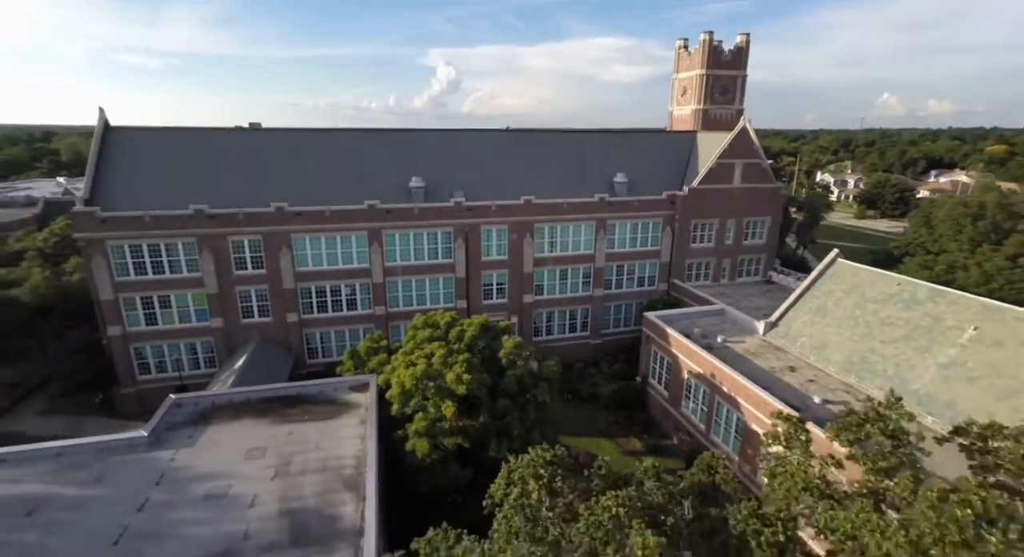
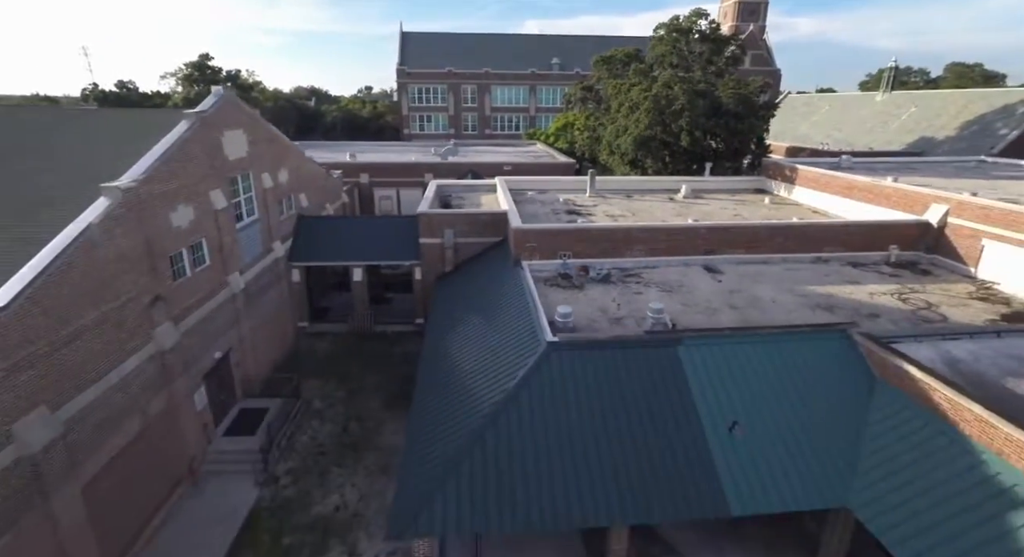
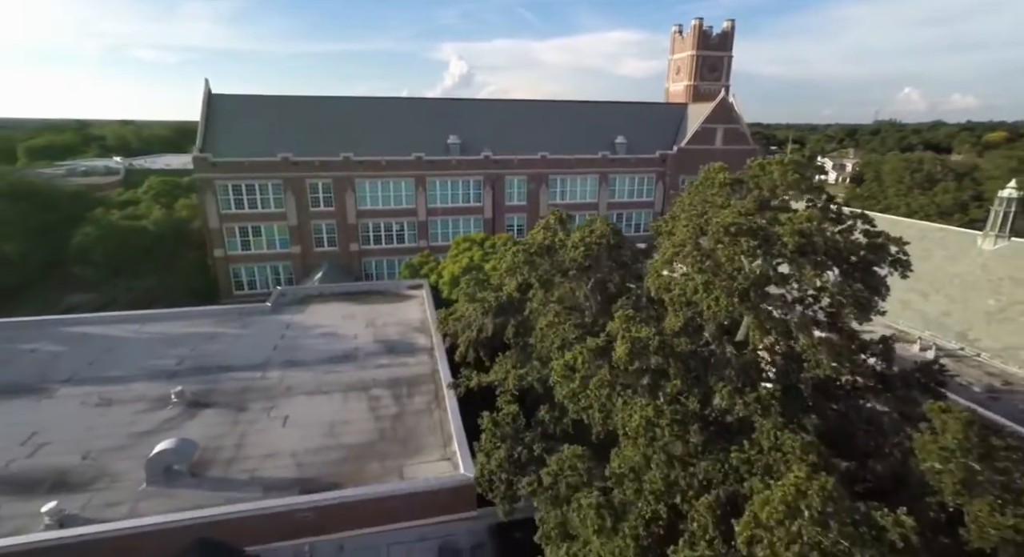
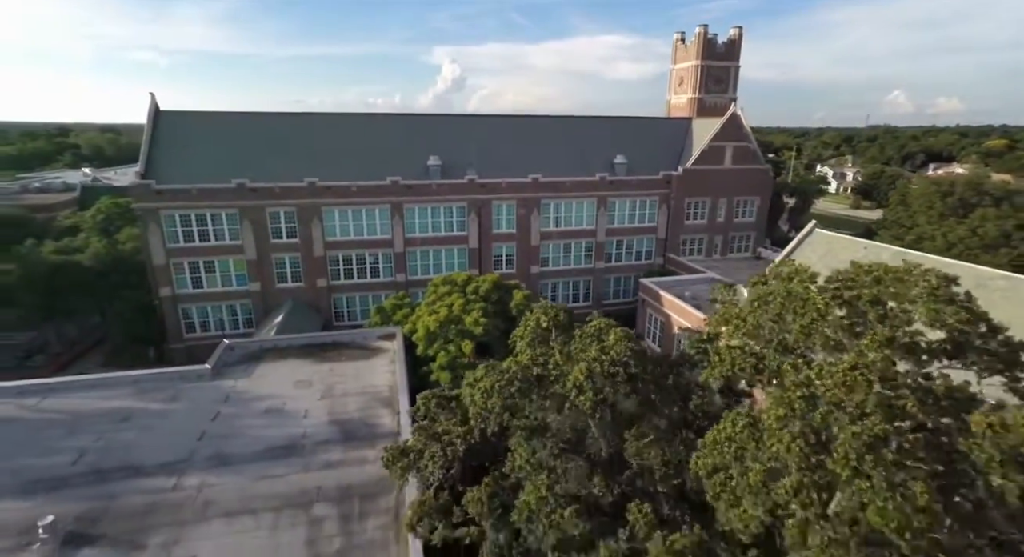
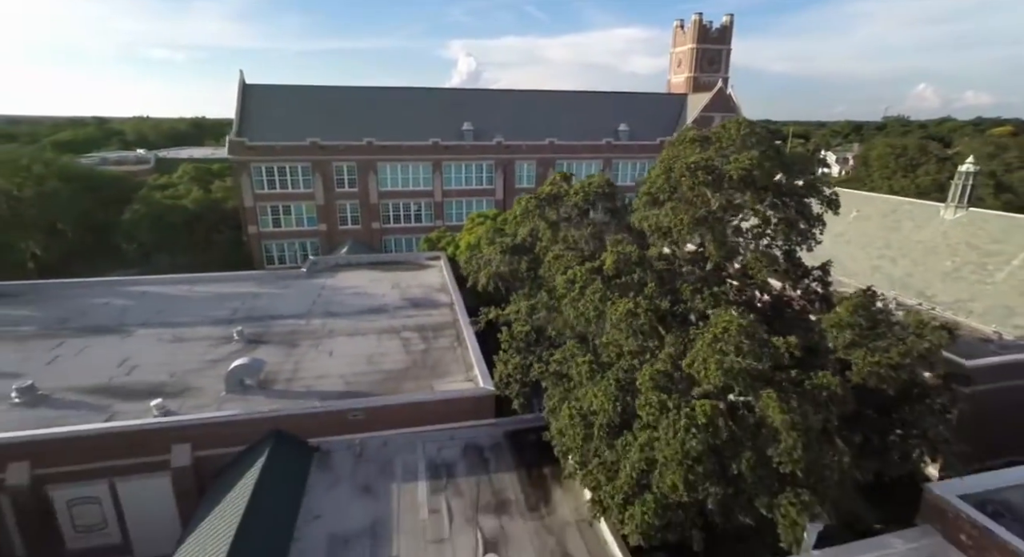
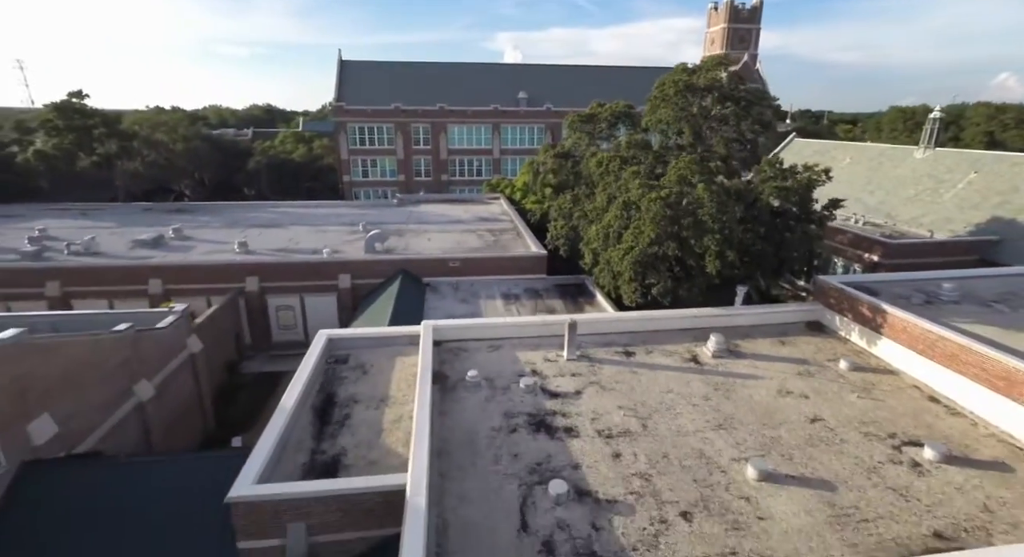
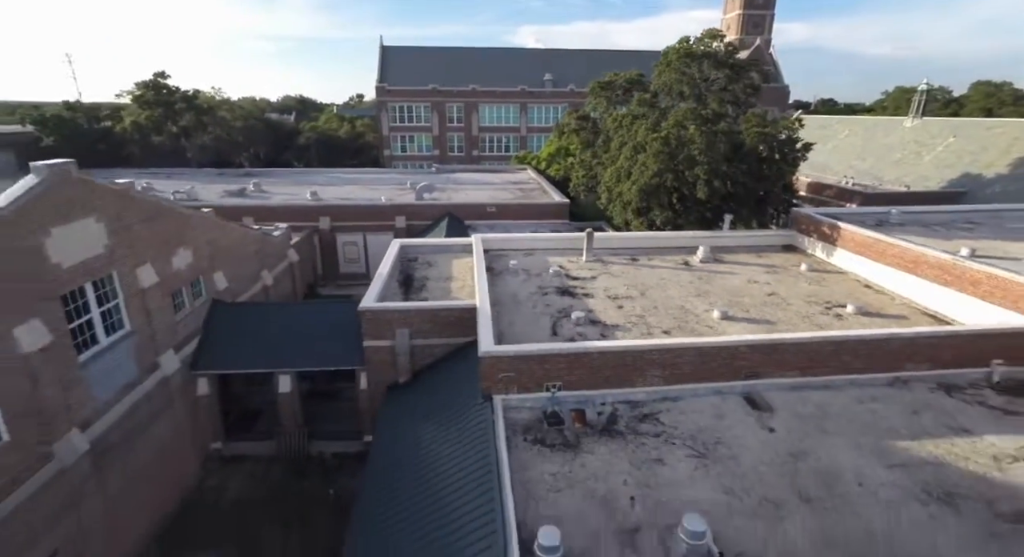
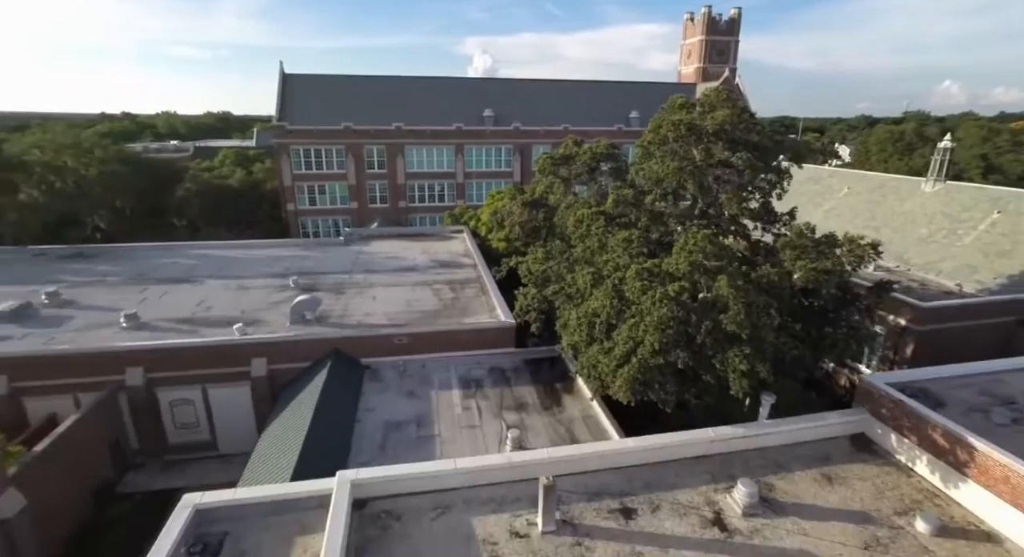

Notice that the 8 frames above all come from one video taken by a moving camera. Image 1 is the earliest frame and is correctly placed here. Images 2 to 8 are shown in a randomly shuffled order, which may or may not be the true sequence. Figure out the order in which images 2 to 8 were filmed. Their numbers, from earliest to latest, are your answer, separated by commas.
4, 3, 5, 8, 6, 7, 2
